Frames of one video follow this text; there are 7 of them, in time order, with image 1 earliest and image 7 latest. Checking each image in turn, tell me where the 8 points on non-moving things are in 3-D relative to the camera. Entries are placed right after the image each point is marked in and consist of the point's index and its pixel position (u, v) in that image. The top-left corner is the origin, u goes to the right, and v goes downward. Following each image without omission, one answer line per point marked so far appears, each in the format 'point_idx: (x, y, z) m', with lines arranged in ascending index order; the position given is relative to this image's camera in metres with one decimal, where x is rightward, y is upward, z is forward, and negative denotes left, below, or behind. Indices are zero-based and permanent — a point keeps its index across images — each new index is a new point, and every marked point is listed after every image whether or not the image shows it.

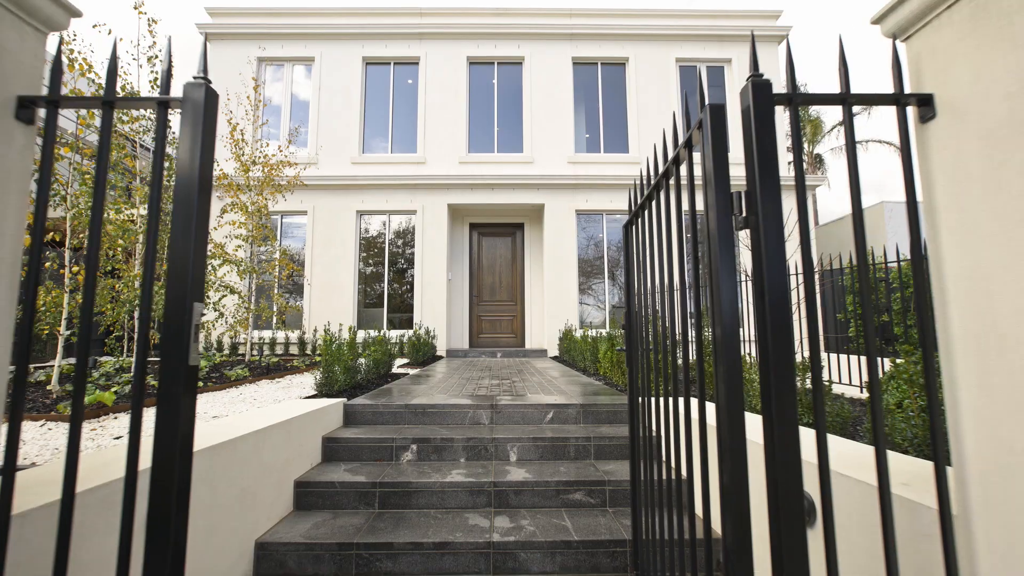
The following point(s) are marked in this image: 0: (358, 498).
0: (-1.0, -1.3, +3.1) m
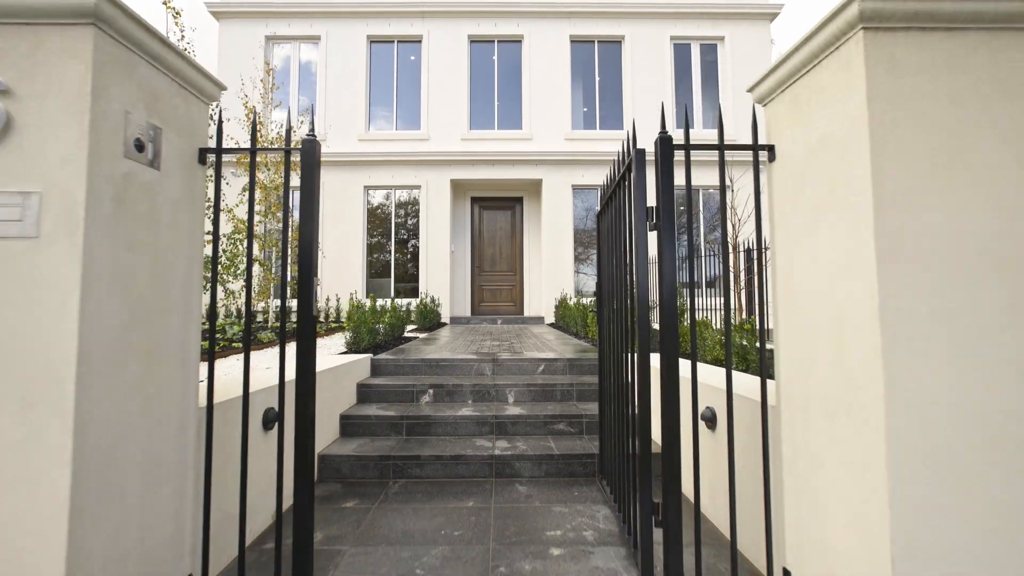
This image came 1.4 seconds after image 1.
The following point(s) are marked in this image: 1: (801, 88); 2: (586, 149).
0: (-1.0, -1.1, +4.0) m
1: (+1.1, +0.8, +1.9) m
2: (+1.8, +3.4, +12.1) m
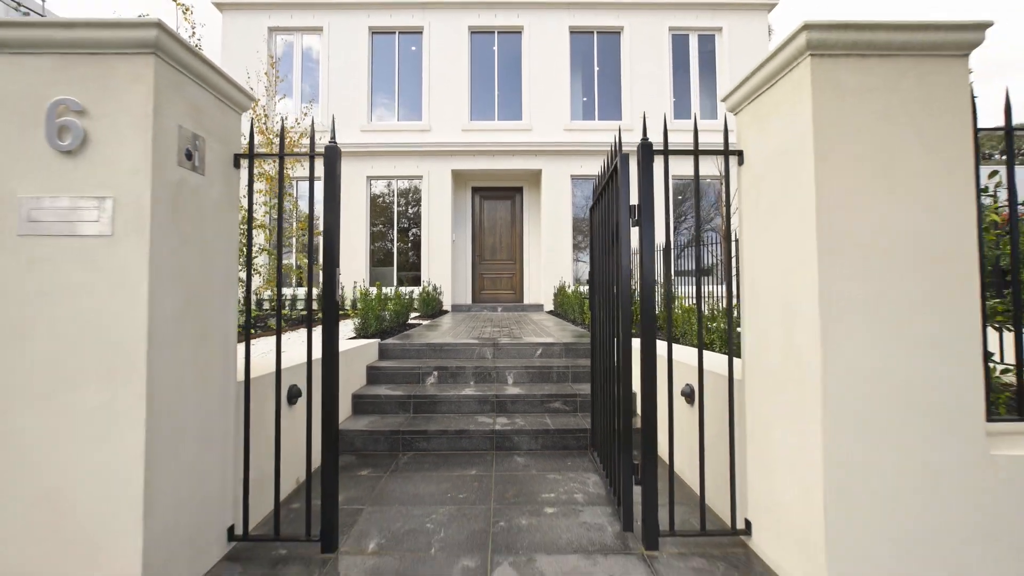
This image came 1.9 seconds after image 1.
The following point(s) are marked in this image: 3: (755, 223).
0: (-1.0, -1.0, +4.3) m
1: (+1.1, +0.8, +2.2) m
2: (+1.8, +3.7, +12.3) m
3: (+1.1, +0.3, +2.3) m
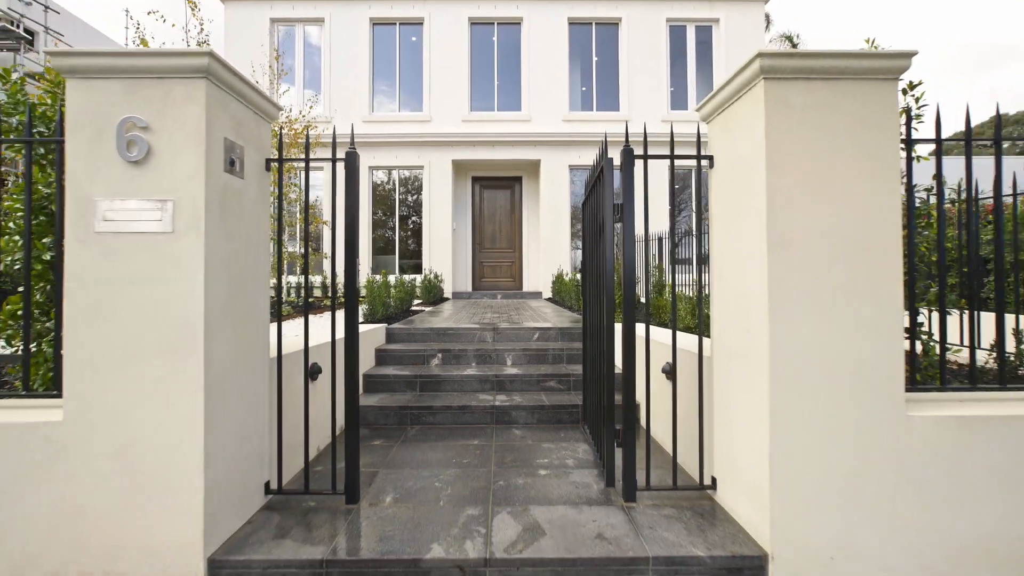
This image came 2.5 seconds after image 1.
0: (-1.0, -0.9, +4.7) m
1: (+1.1, +0.9, +2.5) m
2: (+1.8, +4.0, +12.6) m
3: (+1.1, +0.4, +2.6) m
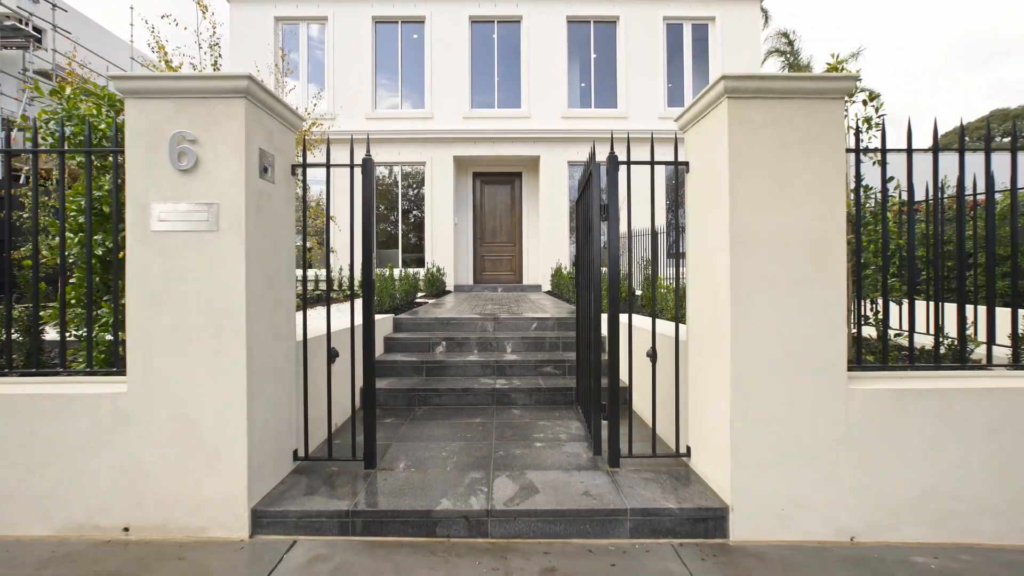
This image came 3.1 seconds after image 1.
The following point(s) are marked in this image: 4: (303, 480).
0: (-1.0, -0.8, +5.0) m
1: (+1.1, +1.0, +2.9) m
2: (+1.8, +4.2, +12.9) m
3: (+1.1, +0.4, +3.0) m
4: (-1.2, -1.1, +2.9) m
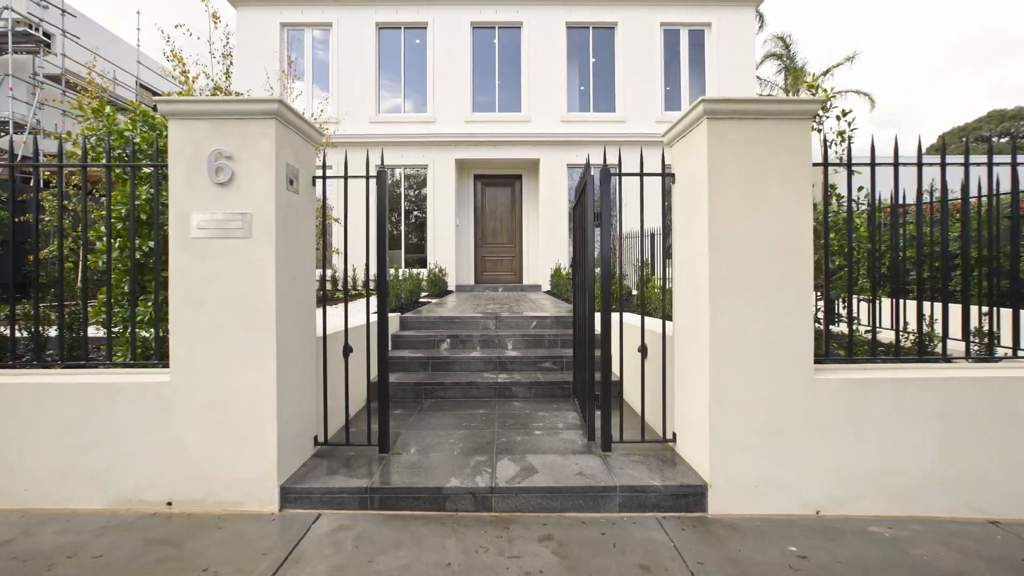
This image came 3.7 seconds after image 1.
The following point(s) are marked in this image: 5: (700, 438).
0: (-1.0, -0.8, +5.3) m
1: (+1.1, +1.0, +3.2) m
2: (+1.8, +4.2, +13.2) m
3: (+1.1, +0.4, +3.3) m
4: (-1.2, -1.1, +3.1) m
5: (+1.1, -0.9, +2.9) m
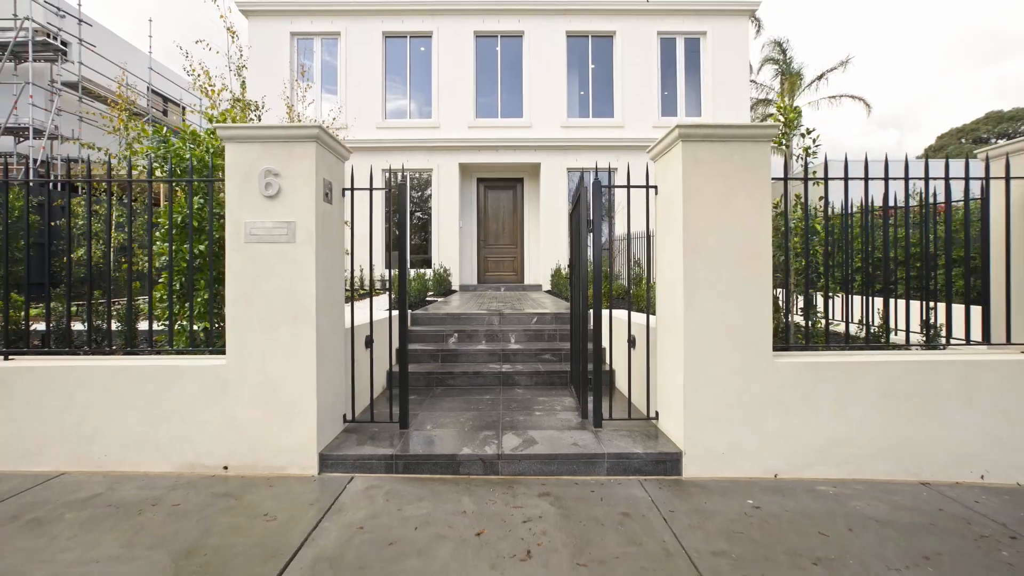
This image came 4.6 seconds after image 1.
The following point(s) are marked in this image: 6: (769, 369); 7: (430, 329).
0: (-1.0, -0.8, +5.8) m
1: (+1.1, +1.0, +3.7) m
2: (+1.8, +4.2, +13.7) m
3: (+1.1, +0.4, +3.8) m
4: (-1.2, -1.1, +3.6) m
5: (+1.2, -0.9, +3.4) m
6: (+1.7, -0.5, +3.3) m
7: (-1.1, -0.5, +6.4) m
